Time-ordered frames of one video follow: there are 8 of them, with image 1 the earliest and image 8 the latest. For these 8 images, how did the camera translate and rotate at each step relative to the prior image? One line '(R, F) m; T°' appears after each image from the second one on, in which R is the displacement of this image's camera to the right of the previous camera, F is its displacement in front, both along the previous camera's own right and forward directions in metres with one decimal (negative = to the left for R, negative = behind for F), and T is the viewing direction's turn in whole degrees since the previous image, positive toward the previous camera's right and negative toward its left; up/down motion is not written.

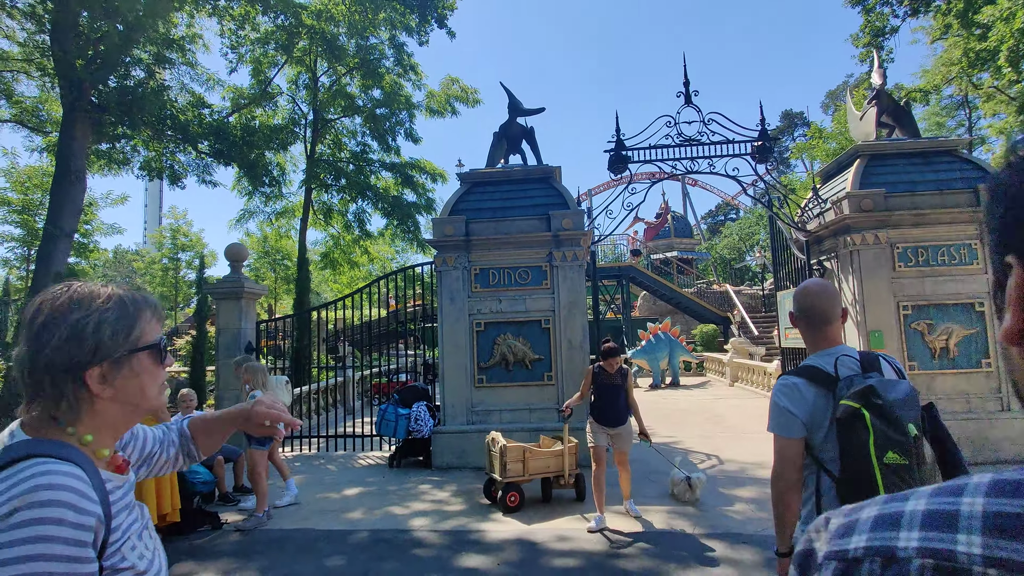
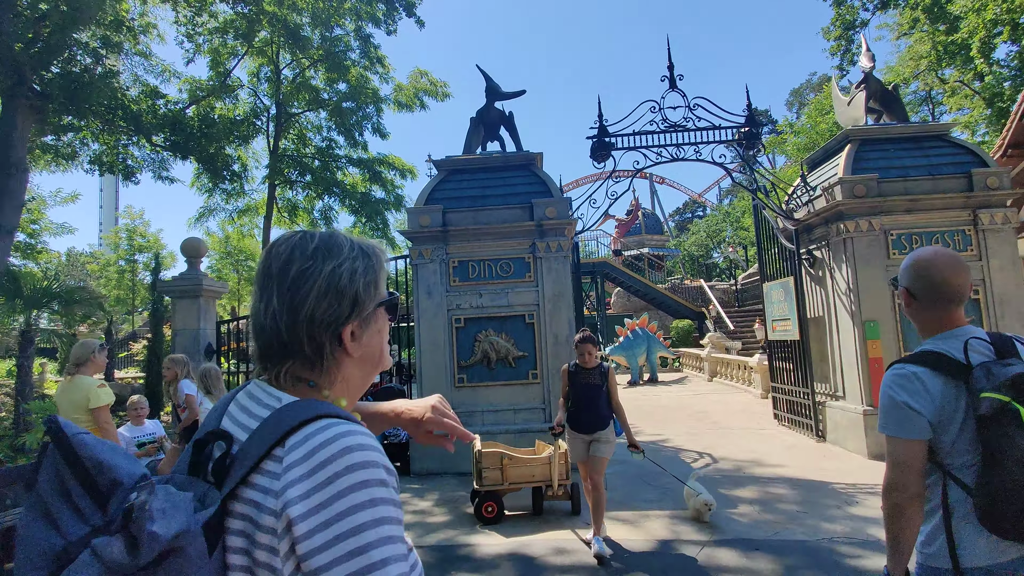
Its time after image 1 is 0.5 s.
(-0.1, +0.4) m; +3°
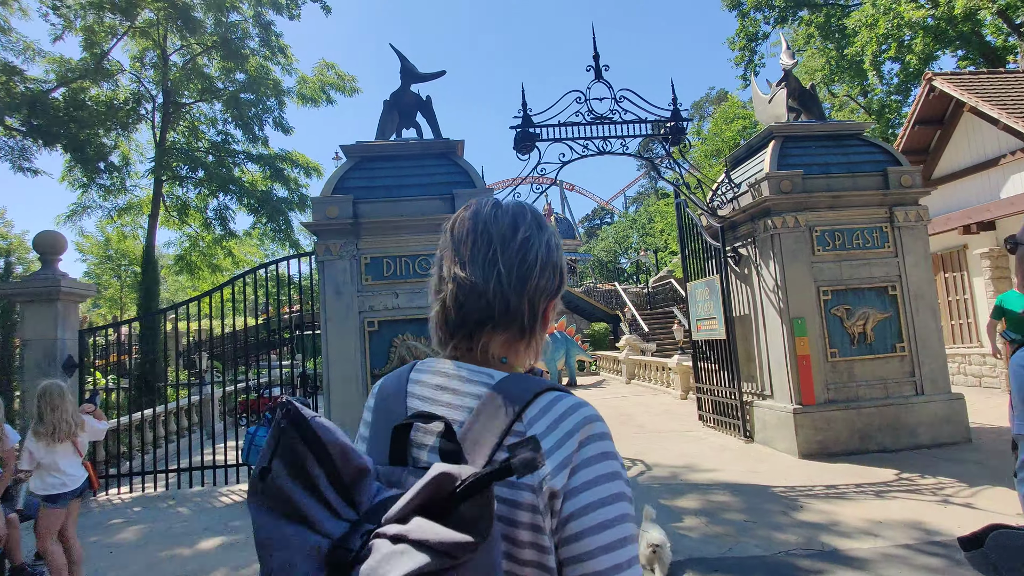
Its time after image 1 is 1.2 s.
(-0.1, +0.6) m; +8°
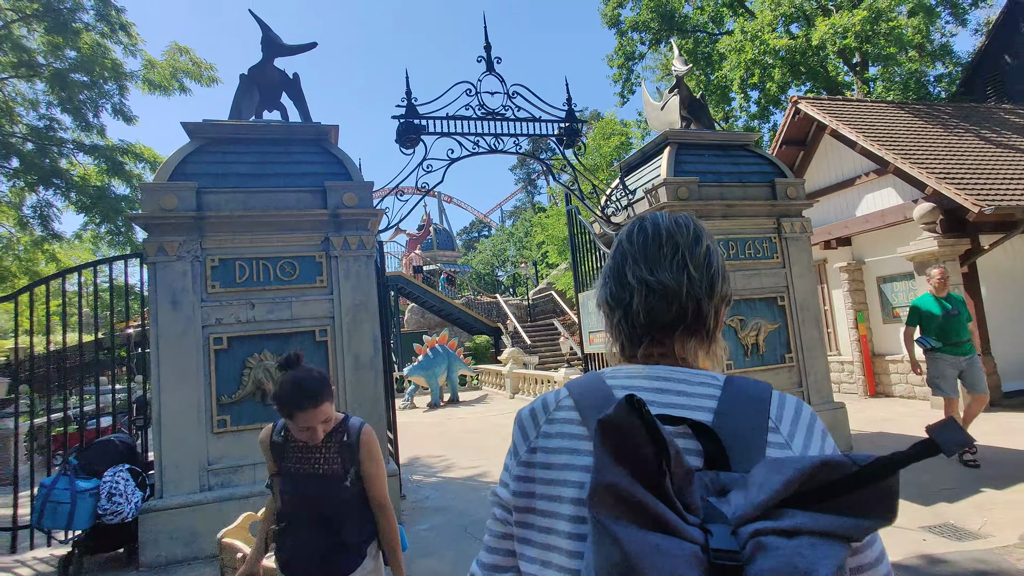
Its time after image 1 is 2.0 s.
(-0.1, +0.8) m; +12°
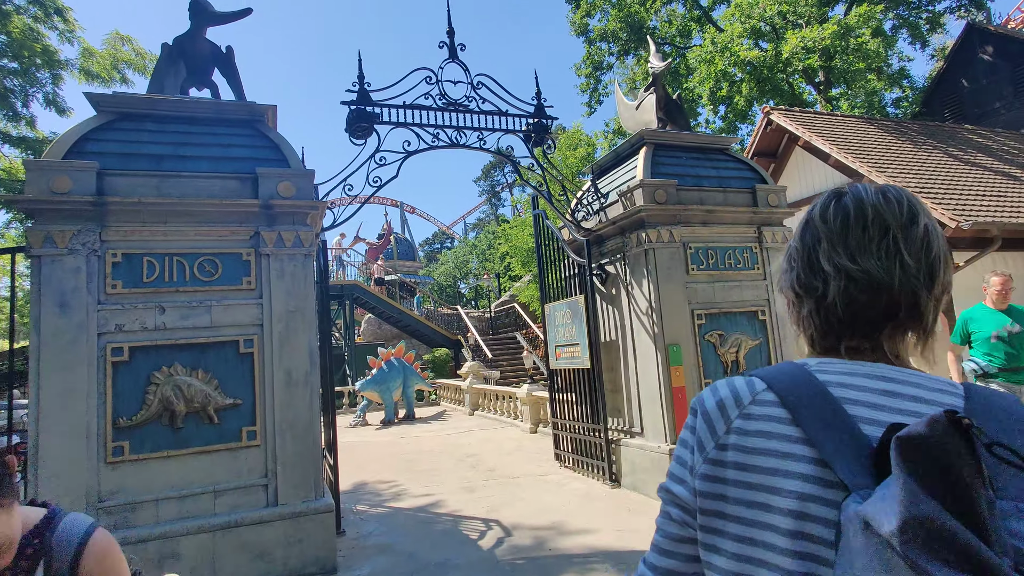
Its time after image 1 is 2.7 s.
(0.0, +0.7) m; +4°
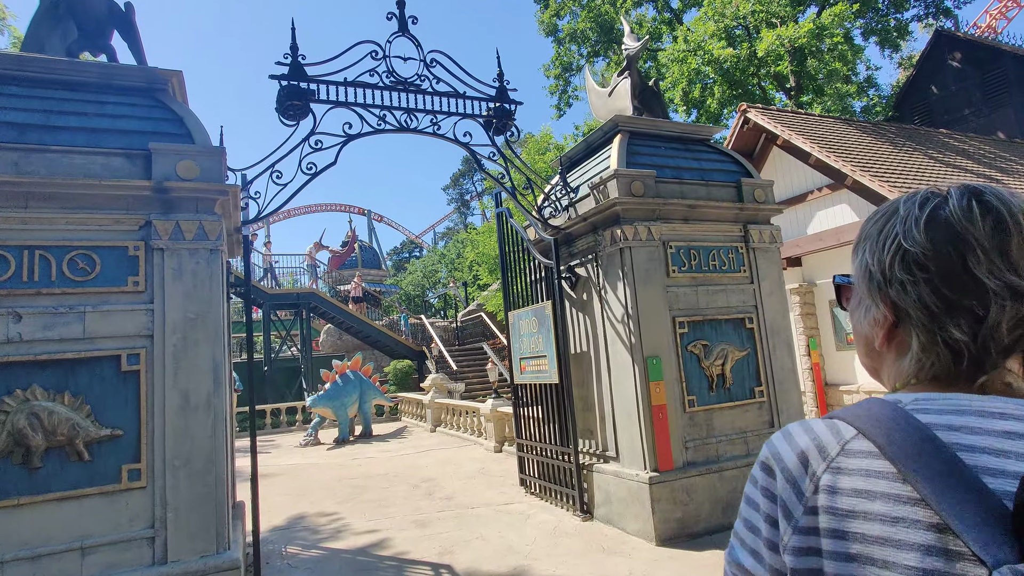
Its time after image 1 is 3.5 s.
(+0.1, +0.8) m; +3°
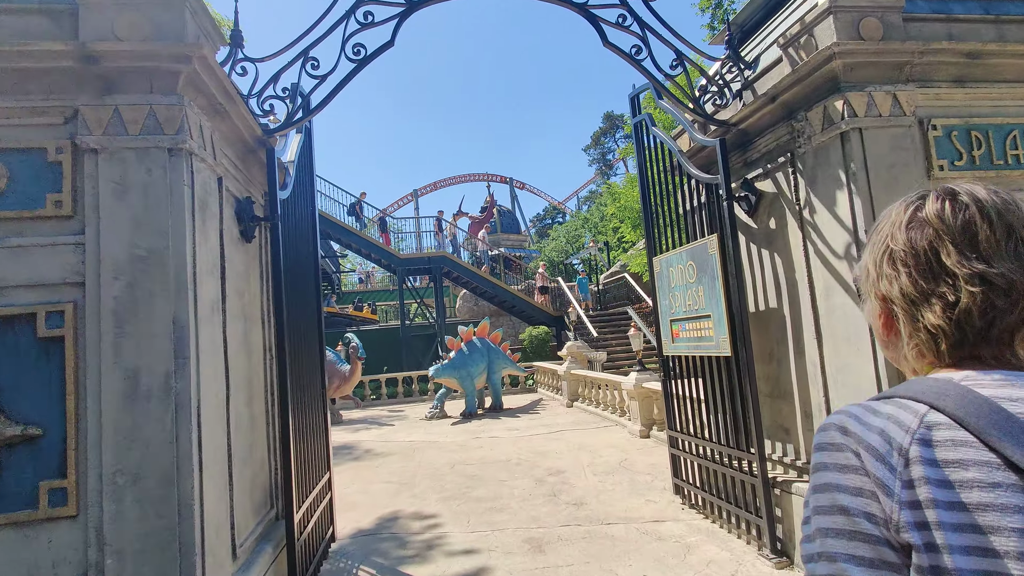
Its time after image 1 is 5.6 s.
(0.0, +1.8) m; -14°
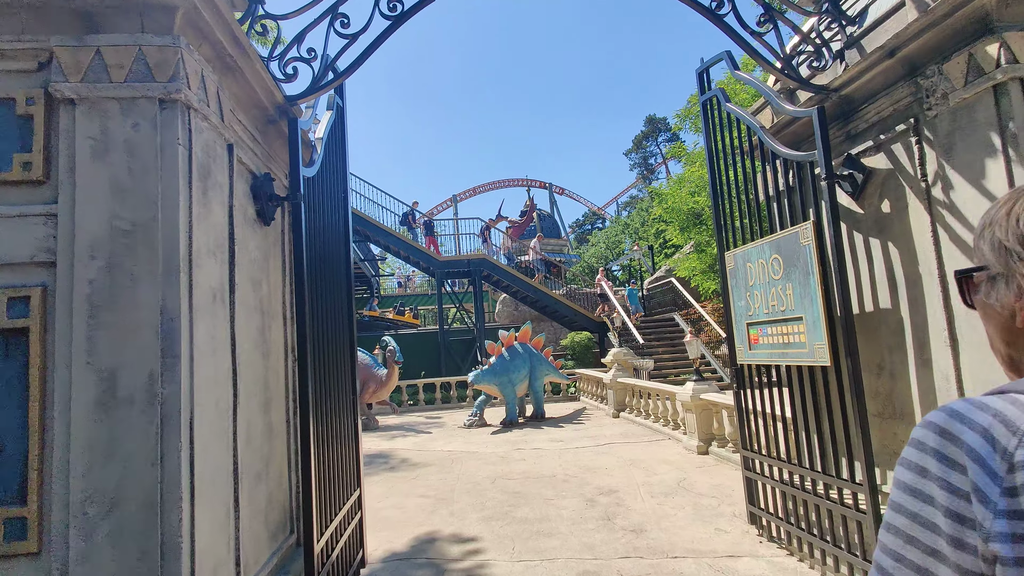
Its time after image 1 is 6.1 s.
(-0.1, +0.5) m; -4°
